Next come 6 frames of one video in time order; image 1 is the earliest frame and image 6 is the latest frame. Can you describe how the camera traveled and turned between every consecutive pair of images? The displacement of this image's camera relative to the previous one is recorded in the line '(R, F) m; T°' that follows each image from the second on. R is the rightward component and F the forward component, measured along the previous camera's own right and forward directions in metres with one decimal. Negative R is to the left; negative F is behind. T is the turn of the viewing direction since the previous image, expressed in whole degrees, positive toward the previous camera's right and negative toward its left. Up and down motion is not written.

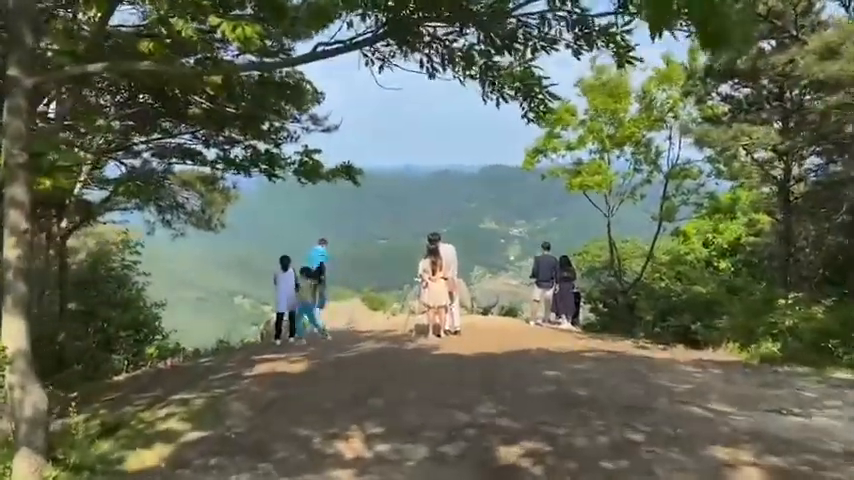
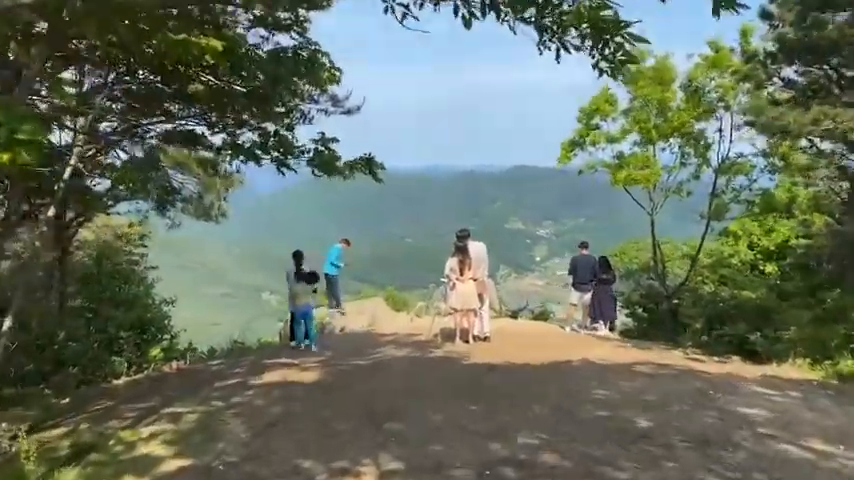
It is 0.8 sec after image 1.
(0.0, +1.2) m; -2°
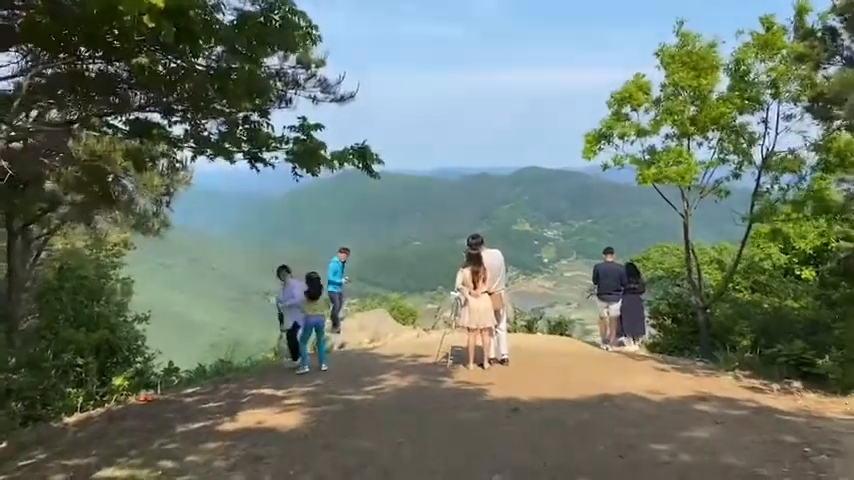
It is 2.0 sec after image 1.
(0.0, +1.7) m; -1°
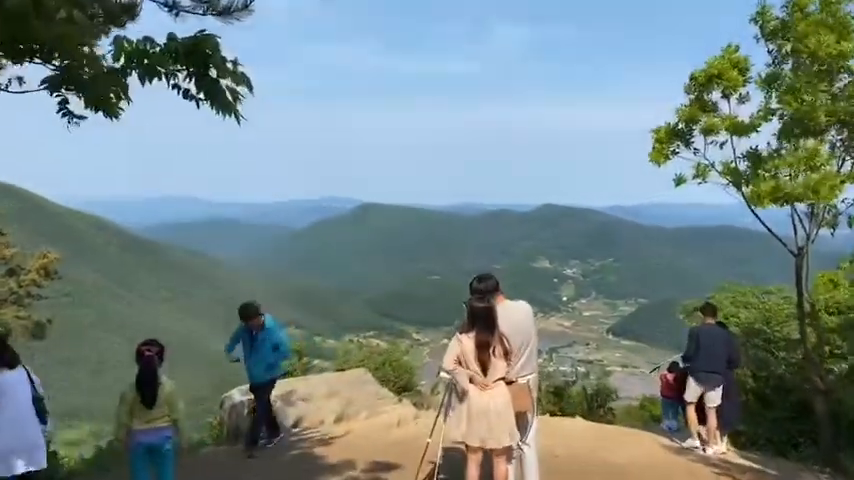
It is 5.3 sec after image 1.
(+0.4, +4.7) m; -1°
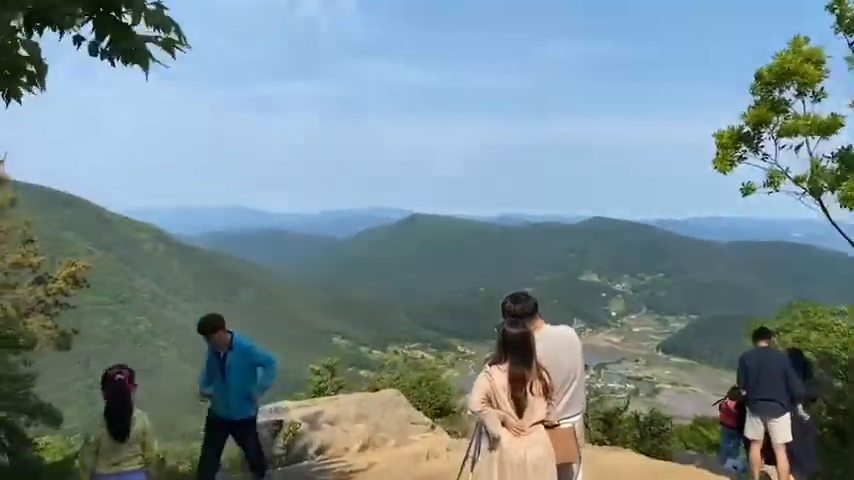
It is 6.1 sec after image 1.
(+0.1, +1.0) m; -4°
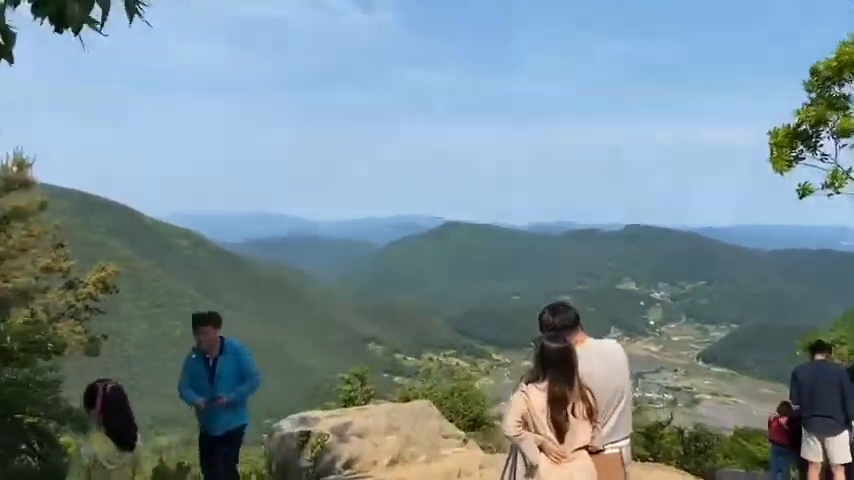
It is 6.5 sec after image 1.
(0.0, +0.5) m; -3°
